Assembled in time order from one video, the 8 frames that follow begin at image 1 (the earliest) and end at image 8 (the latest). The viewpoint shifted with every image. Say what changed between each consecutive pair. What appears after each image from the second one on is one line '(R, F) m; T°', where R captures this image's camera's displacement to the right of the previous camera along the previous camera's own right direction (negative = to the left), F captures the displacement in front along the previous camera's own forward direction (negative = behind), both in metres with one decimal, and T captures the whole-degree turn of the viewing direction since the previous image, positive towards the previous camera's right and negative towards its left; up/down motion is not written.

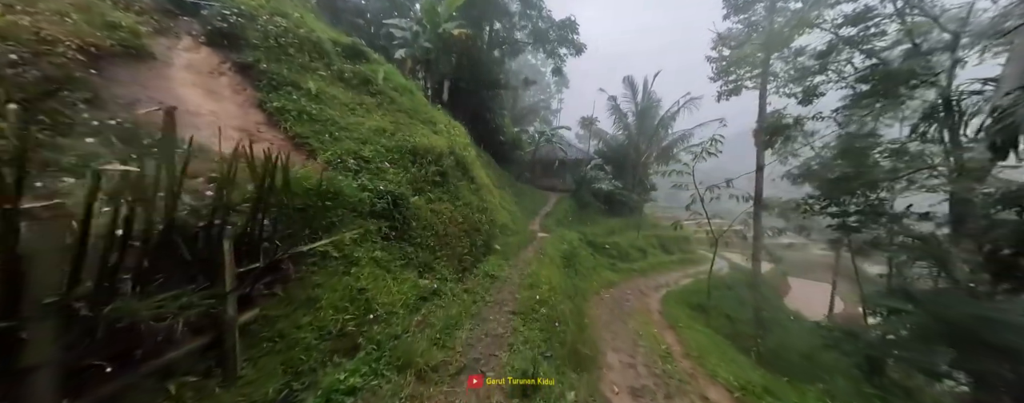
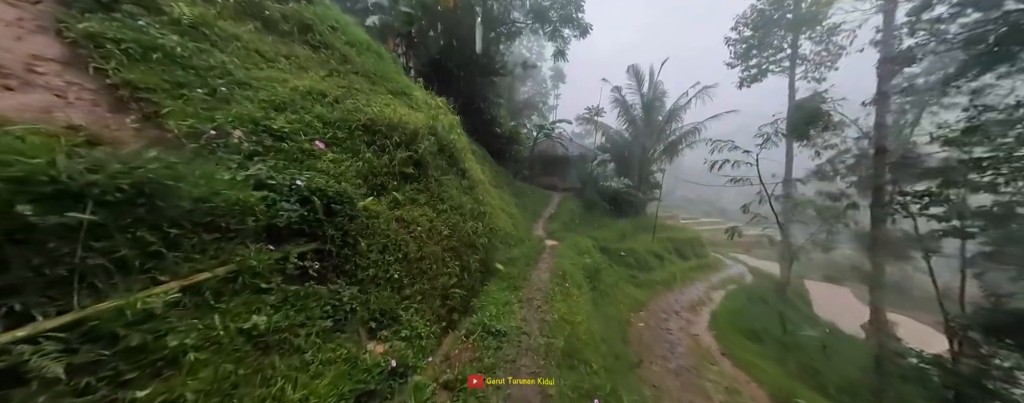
(-0.2, +1.7) m; +1°
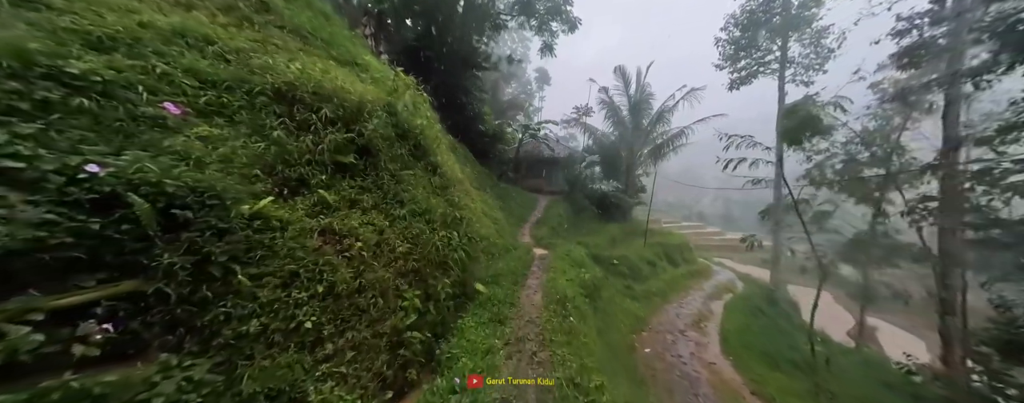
(0.0, +0.9) m; +3°
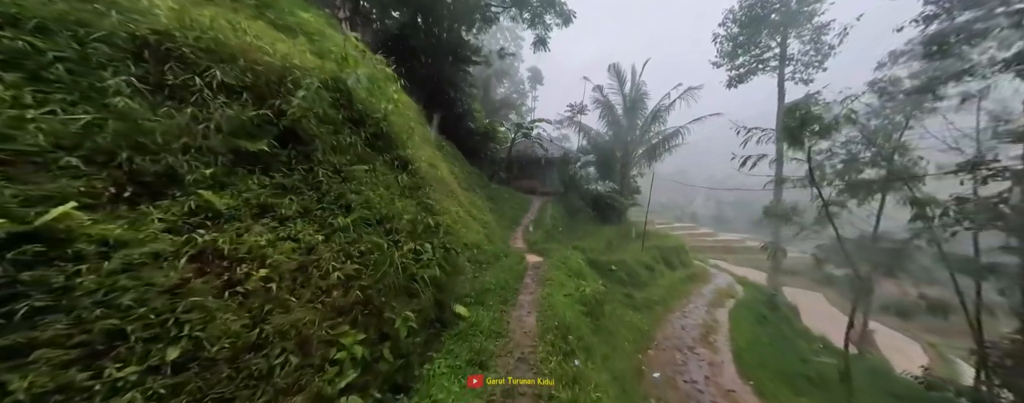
(+0.1, +0.7) m; +1°
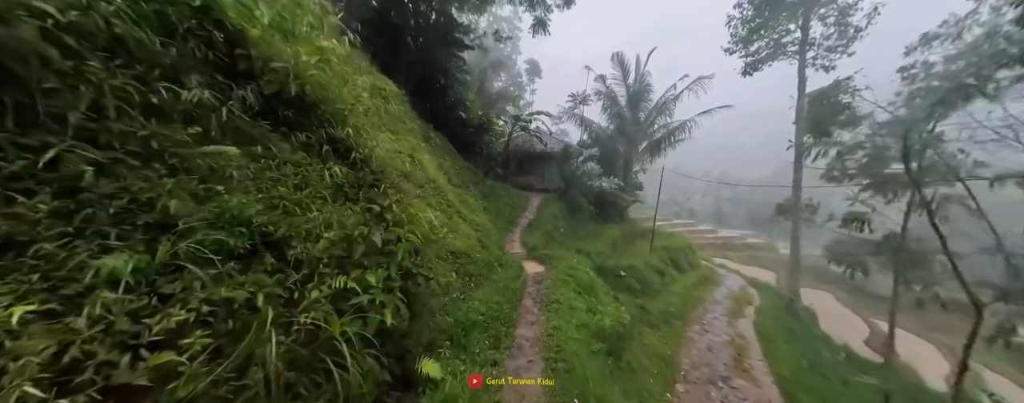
(0.0, +1.0) m; 0°
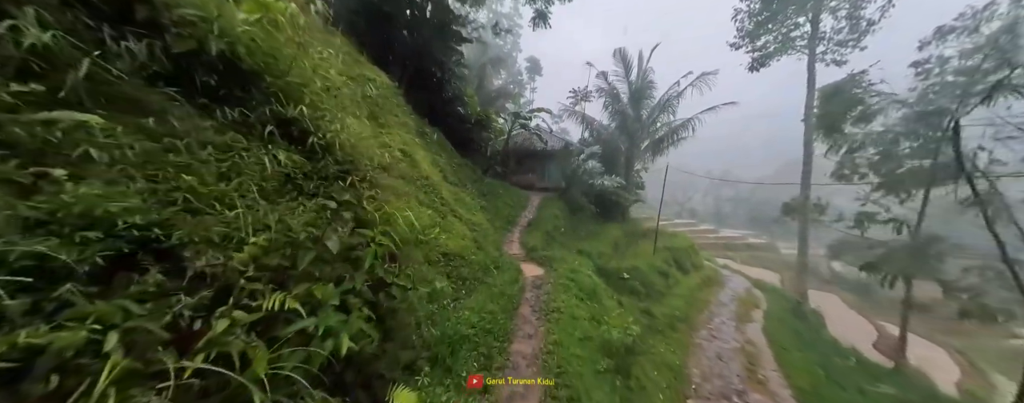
(0.0, +0.4) m; 0°
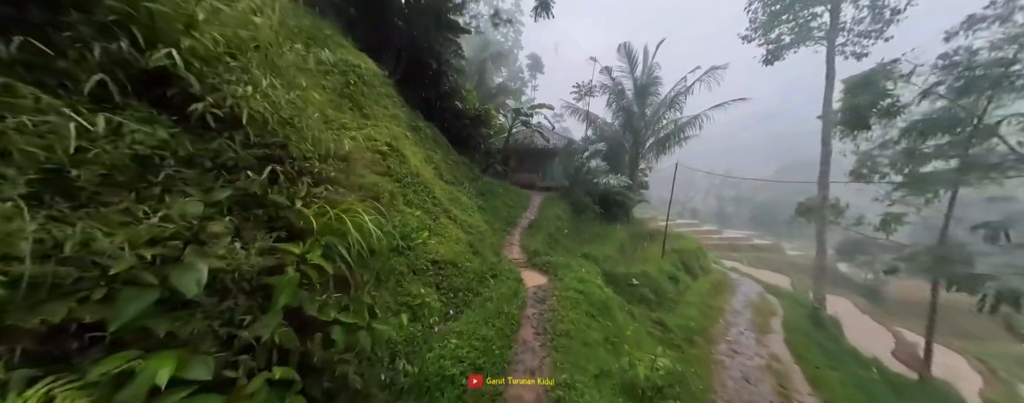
(0.0, +0.6) m; 0°
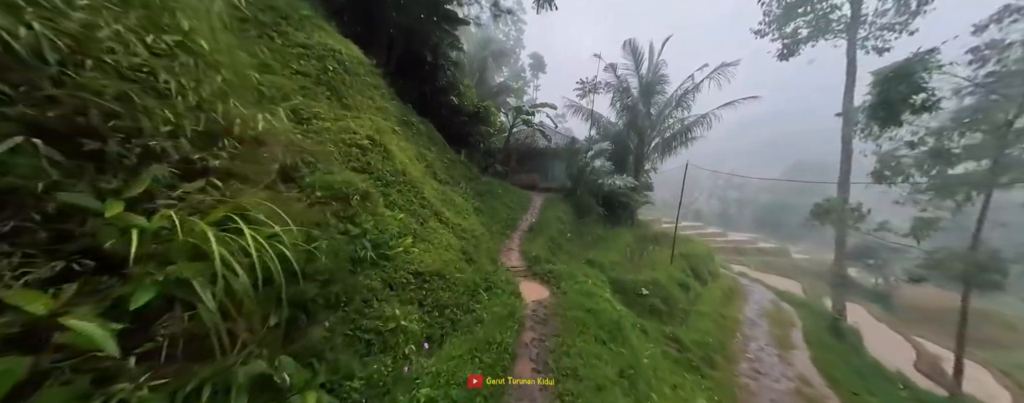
(+0.1, +0.6) m; 0°
